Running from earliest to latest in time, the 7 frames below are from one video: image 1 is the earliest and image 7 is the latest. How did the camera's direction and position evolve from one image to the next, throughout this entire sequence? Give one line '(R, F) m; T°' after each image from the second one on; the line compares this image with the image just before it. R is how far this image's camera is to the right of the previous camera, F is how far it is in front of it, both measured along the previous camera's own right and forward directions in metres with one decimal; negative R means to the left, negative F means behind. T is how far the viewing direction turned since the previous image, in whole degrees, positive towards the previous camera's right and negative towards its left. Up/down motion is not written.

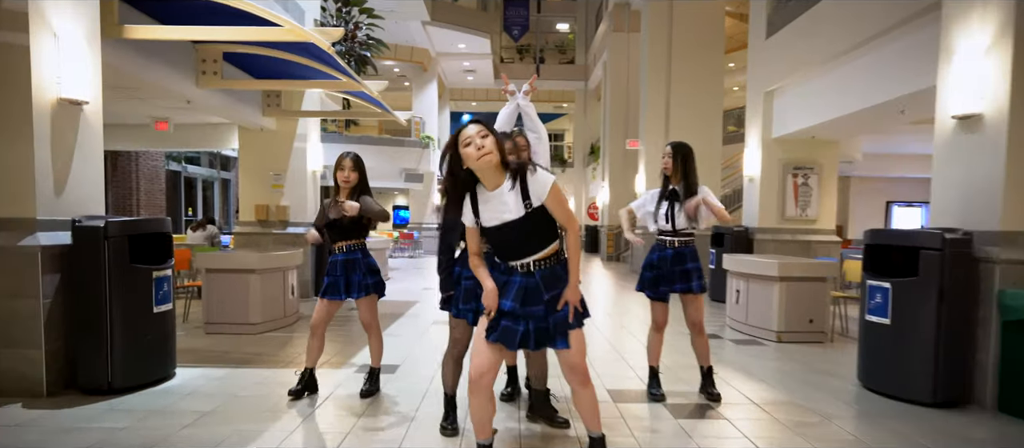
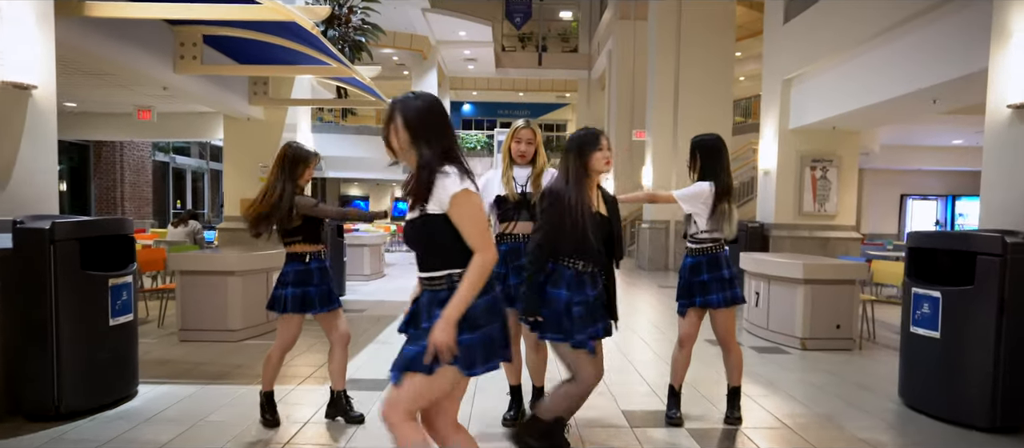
(0.0, +0.4) m; 0°
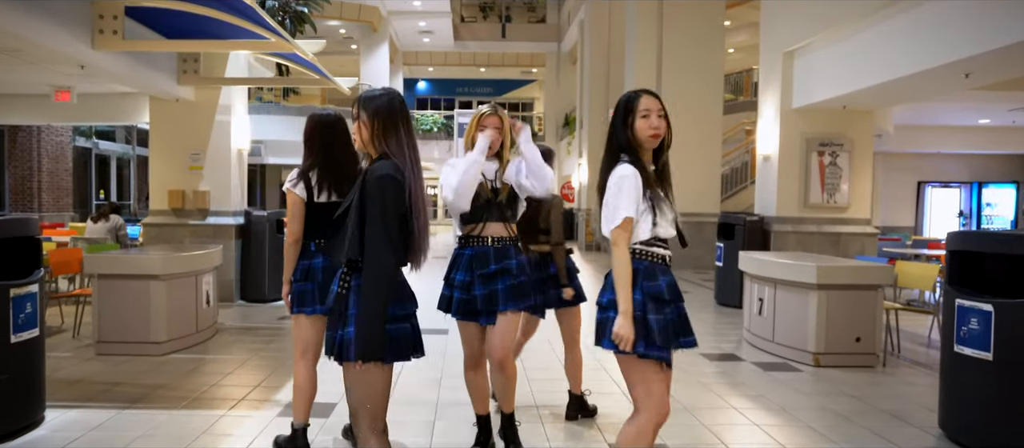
(+0.4, +0.9) m; 0°
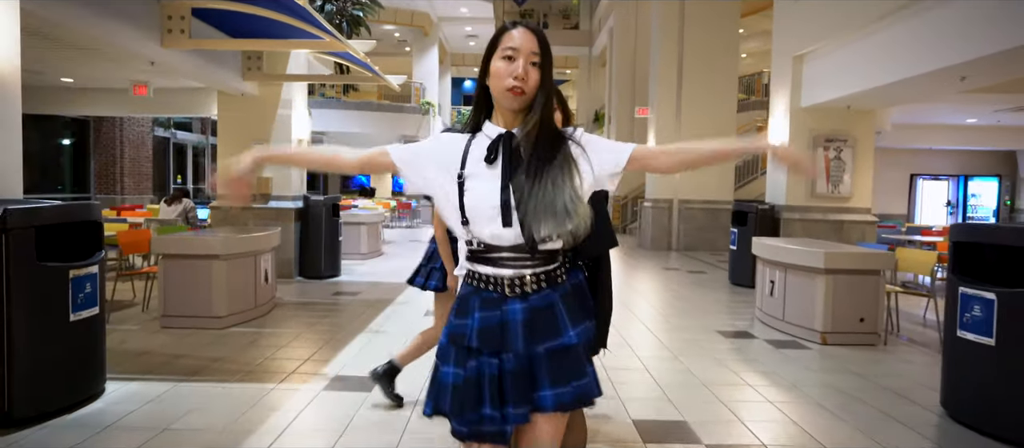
(-0.4, -0.6) m; 0°
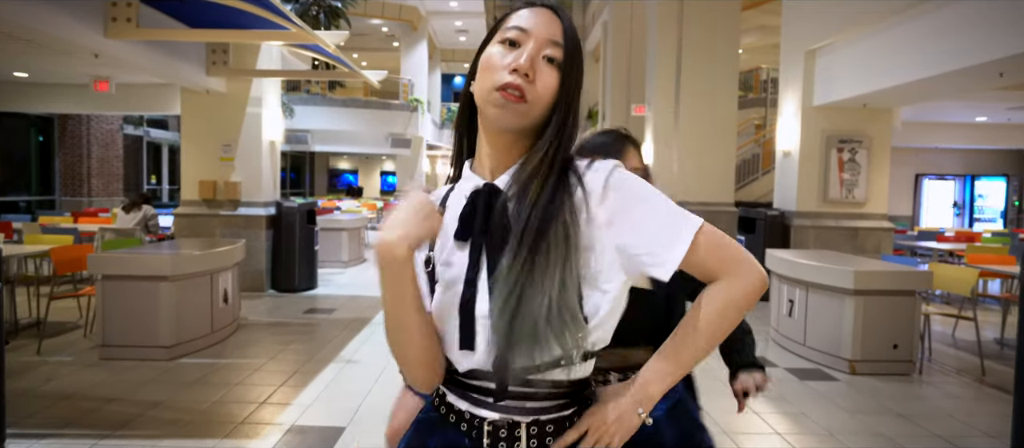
(0.0, +0.6) m; +1°
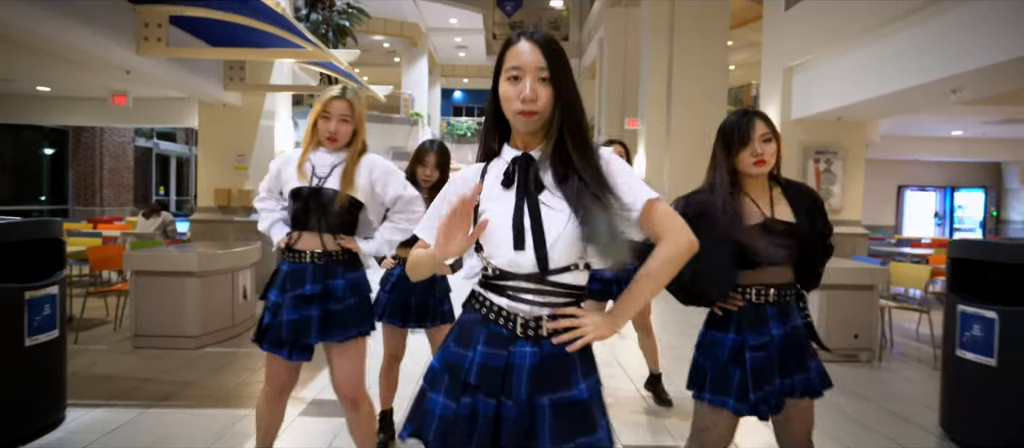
(0.0, -0.5) m; 0°
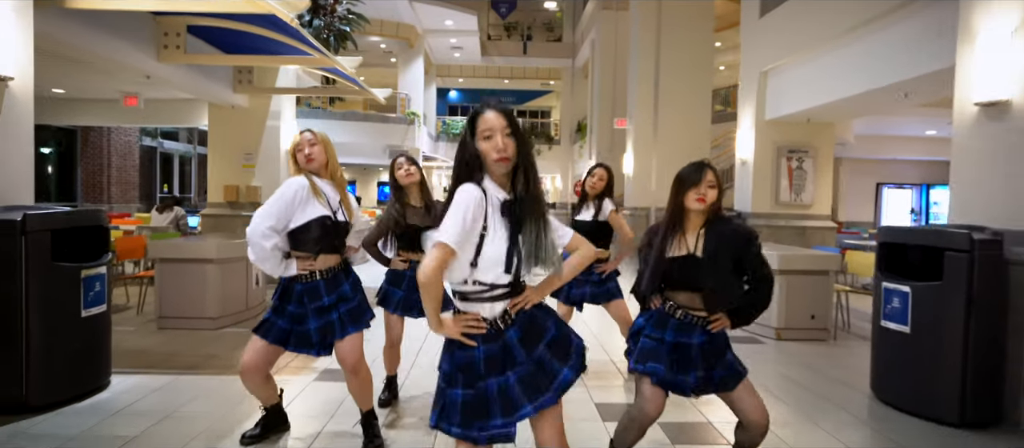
(0.0, -0.5) m; 0°
